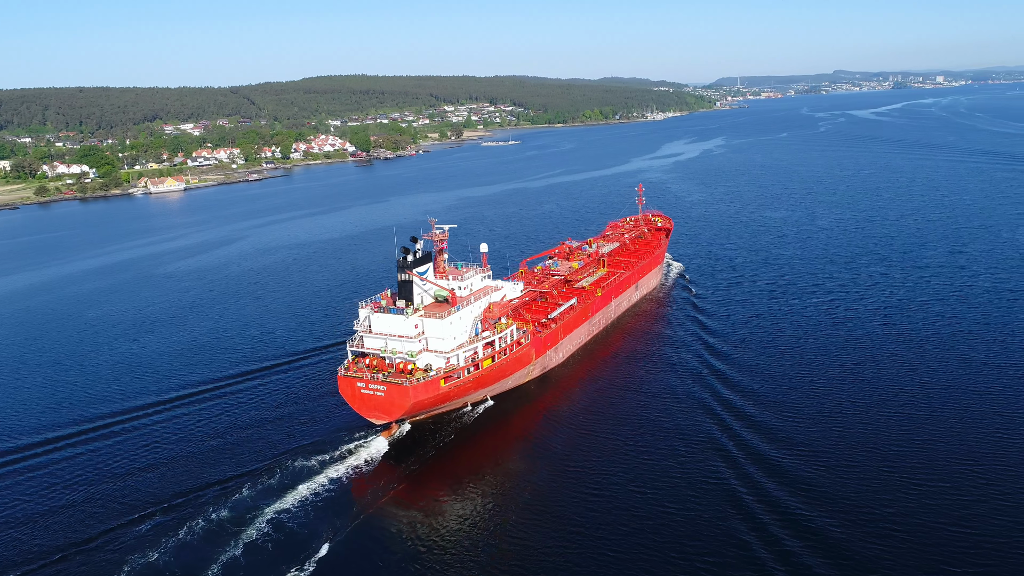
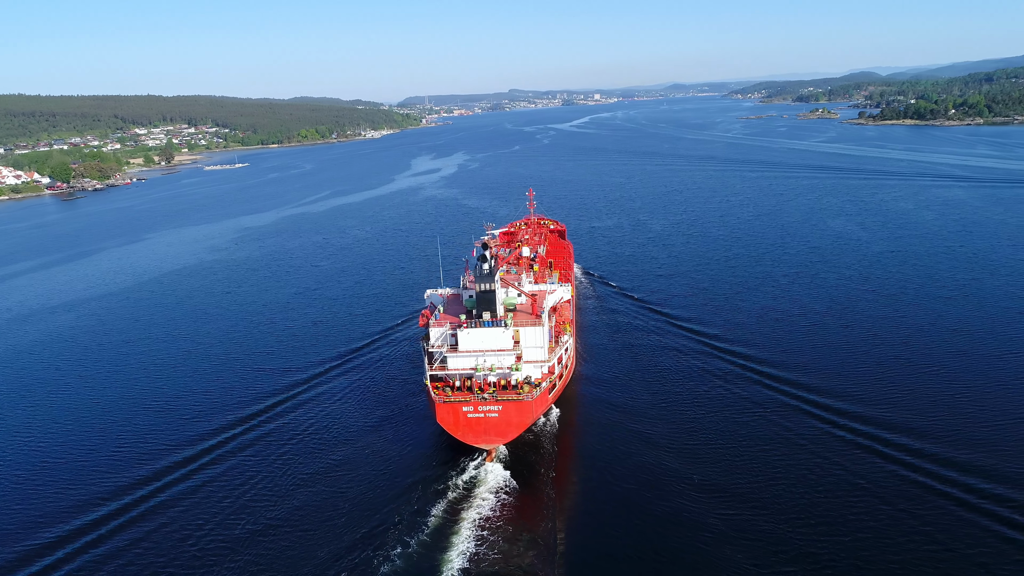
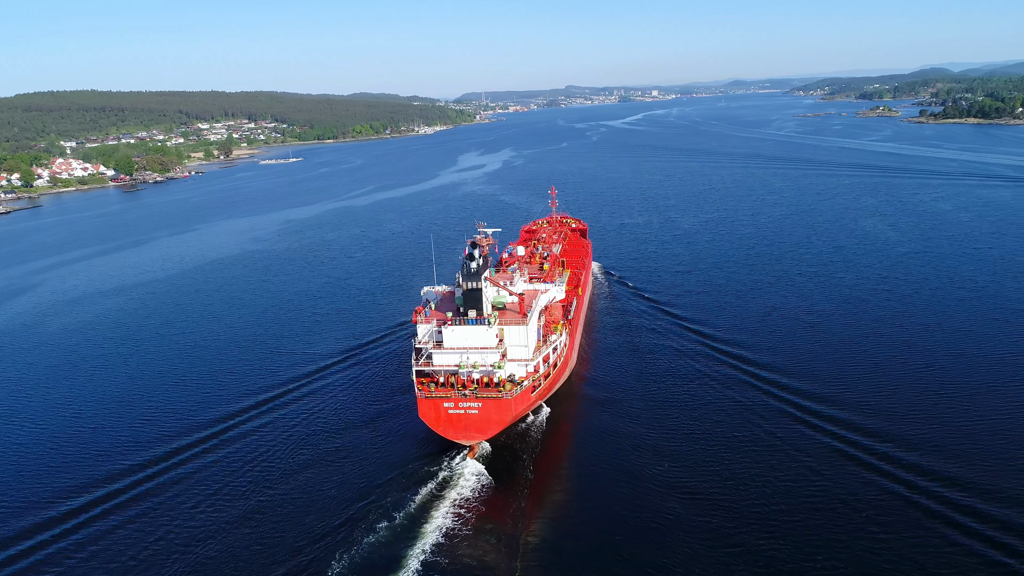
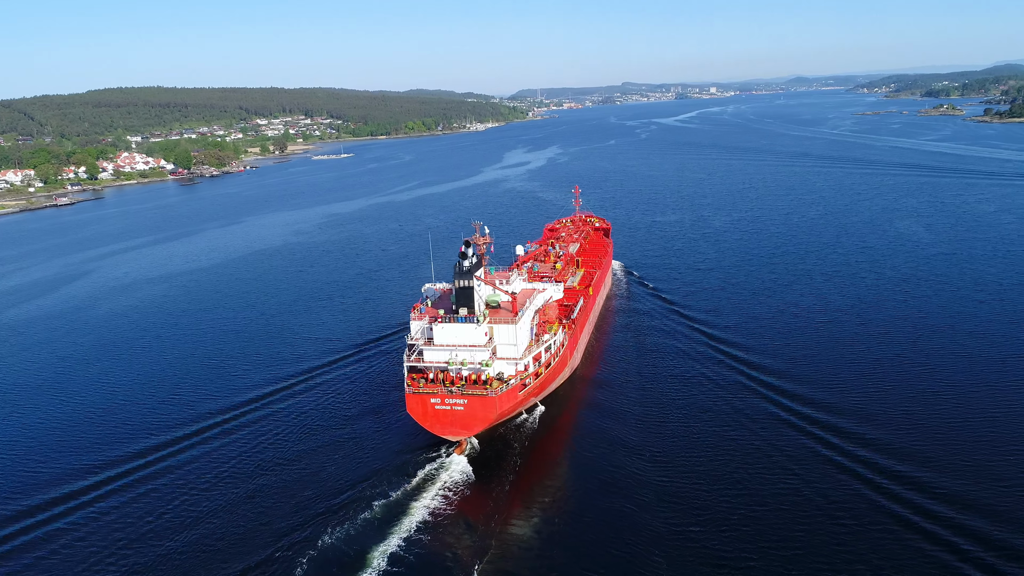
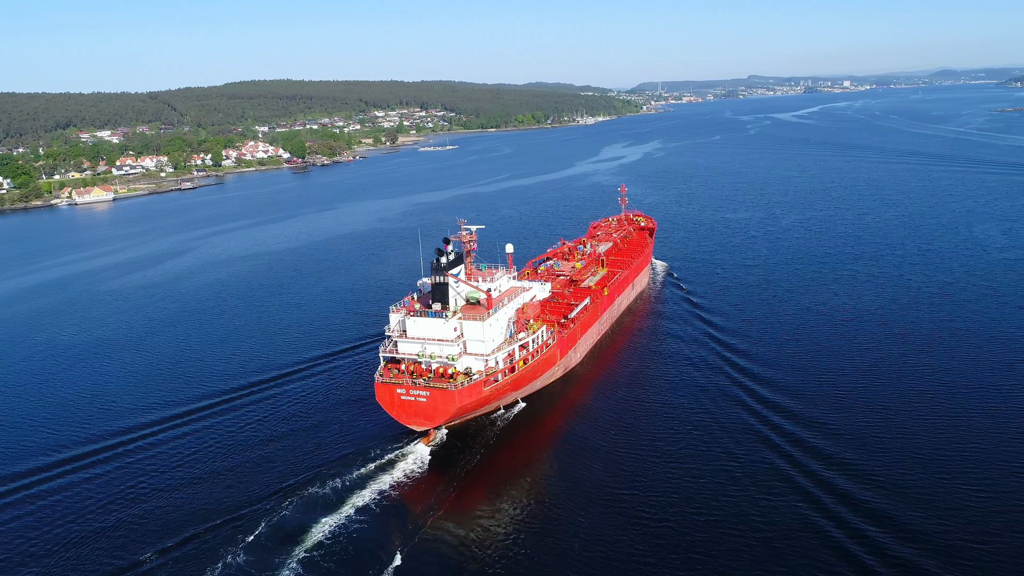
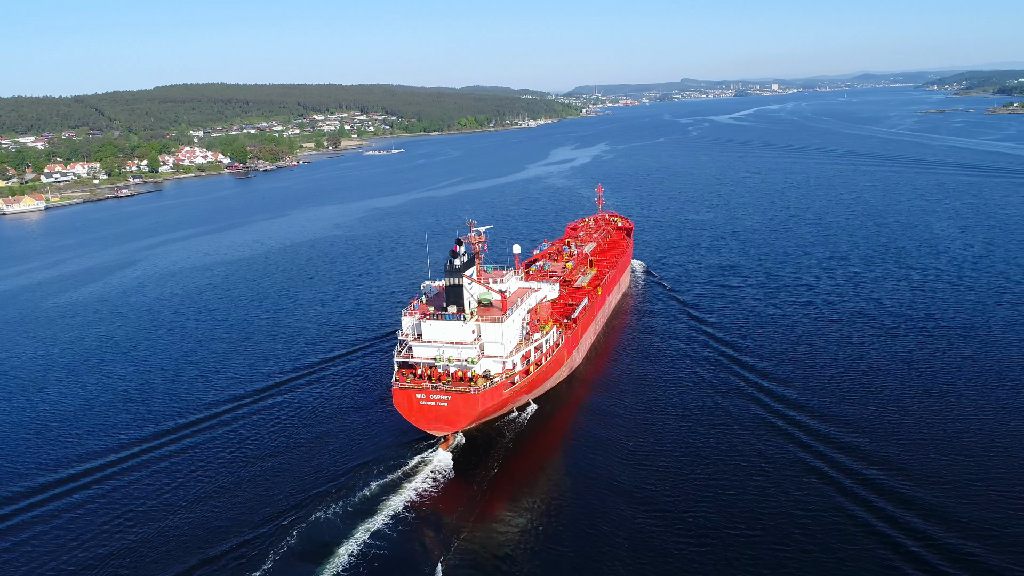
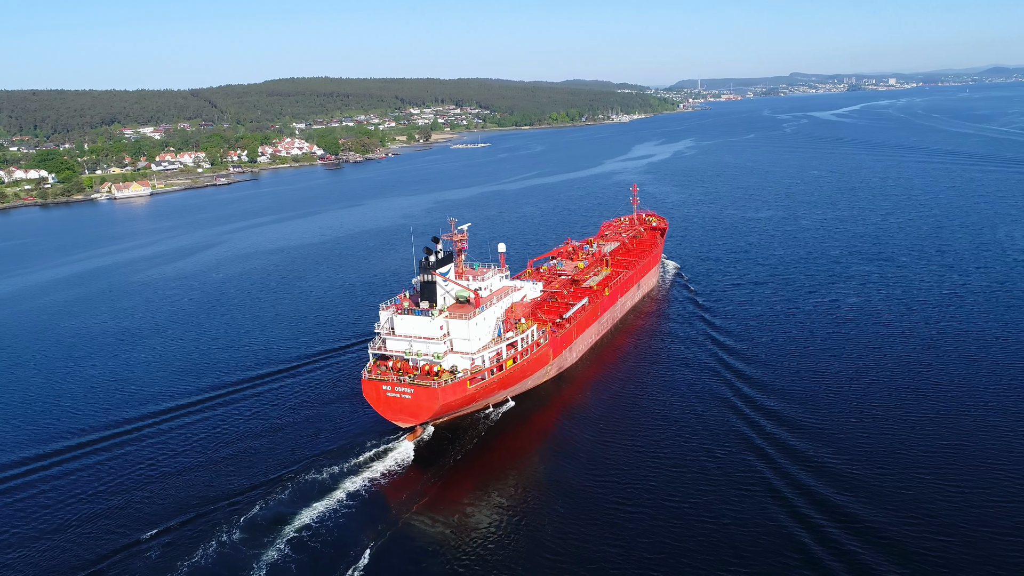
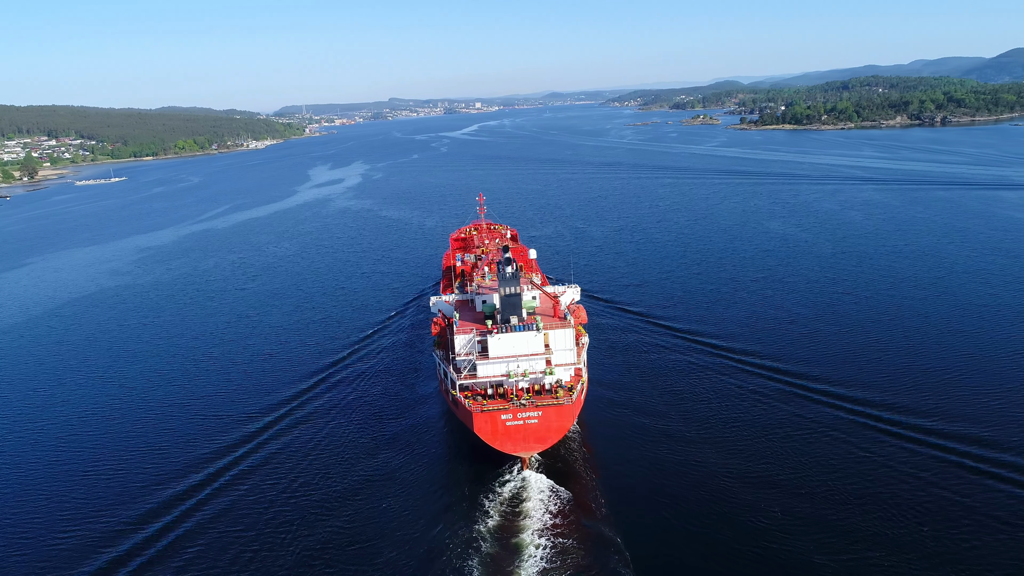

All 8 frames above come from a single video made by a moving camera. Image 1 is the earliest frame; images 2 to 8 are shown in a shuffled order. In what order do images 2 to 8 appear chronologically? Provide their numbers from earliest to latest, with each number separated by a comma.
7, 5, 6, 4, 3, 2, 8
